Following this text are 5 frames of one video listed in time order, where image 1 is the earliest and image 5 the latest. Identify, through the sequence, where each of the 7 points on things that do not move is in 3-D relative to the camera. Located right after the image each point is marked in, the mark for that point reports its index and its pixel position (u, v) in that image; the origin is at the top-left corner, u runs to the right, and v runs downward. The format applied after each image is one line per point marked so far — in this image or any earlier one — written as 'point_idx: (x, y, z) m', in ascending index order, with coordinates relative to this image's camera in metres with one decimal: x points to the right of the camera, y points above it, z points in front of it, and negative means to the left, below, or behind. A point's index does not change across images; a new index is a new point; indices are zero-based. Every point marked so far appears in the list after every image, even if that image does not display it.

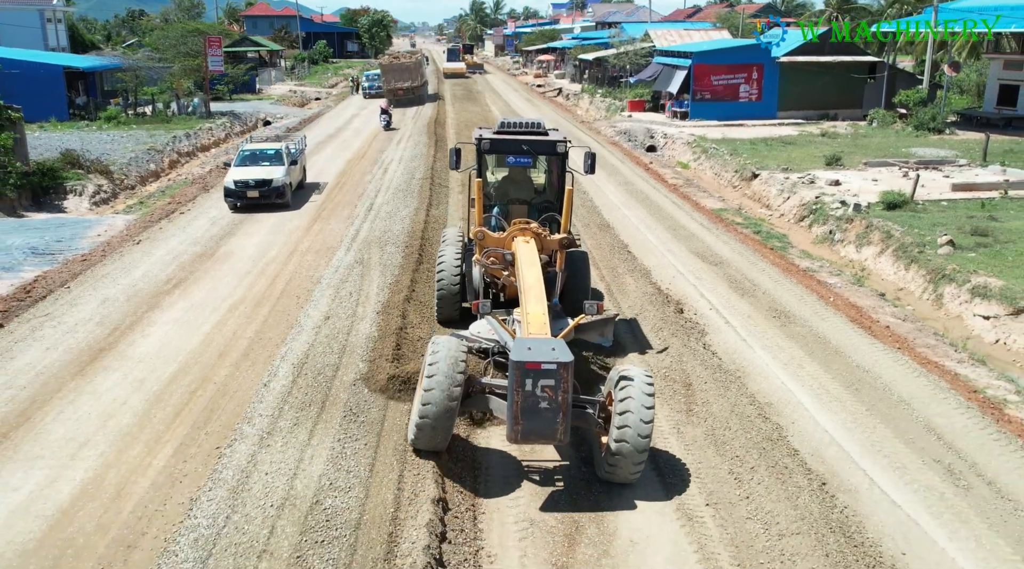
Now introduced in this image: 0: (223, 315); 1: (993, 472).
0: (-4.5, -0.6, +13.7) m
1: (+5.0, -2.0, +9.5) m
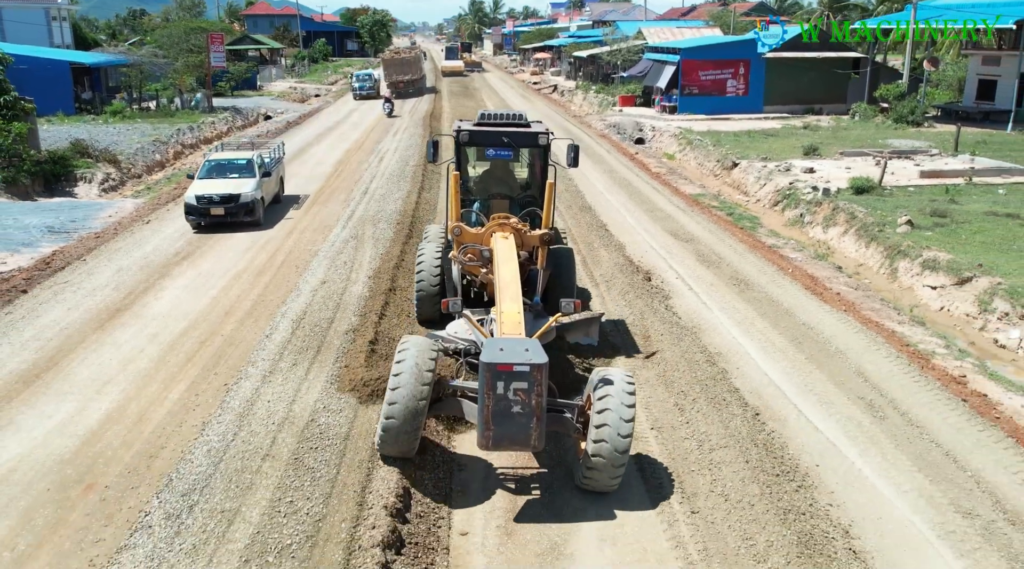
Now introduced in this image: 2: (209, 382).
0: (-4.8, -0.1, +14.9) m
1: (+4.7, -1.4, +10.8) m
2: (-3.6, -1.2, +10.7) m
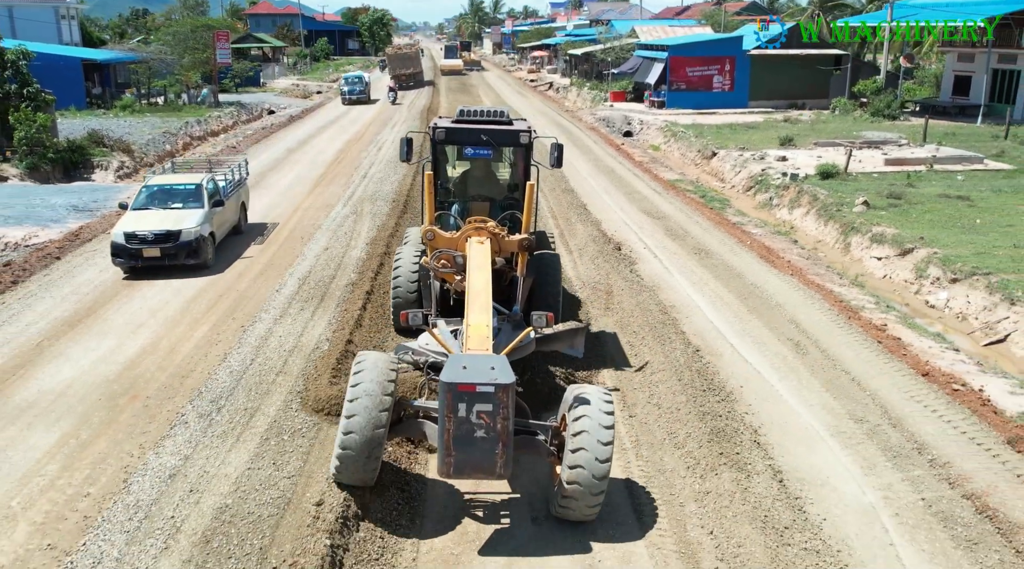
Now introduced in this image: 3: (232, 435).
0: (-5.1, +0.5, +16.7) m
1: (+4.4, -0.8, +12.5) m
2: (-3.9, -0.6, +12.5) m
3: (-2.7, -1.4, +9.0) m
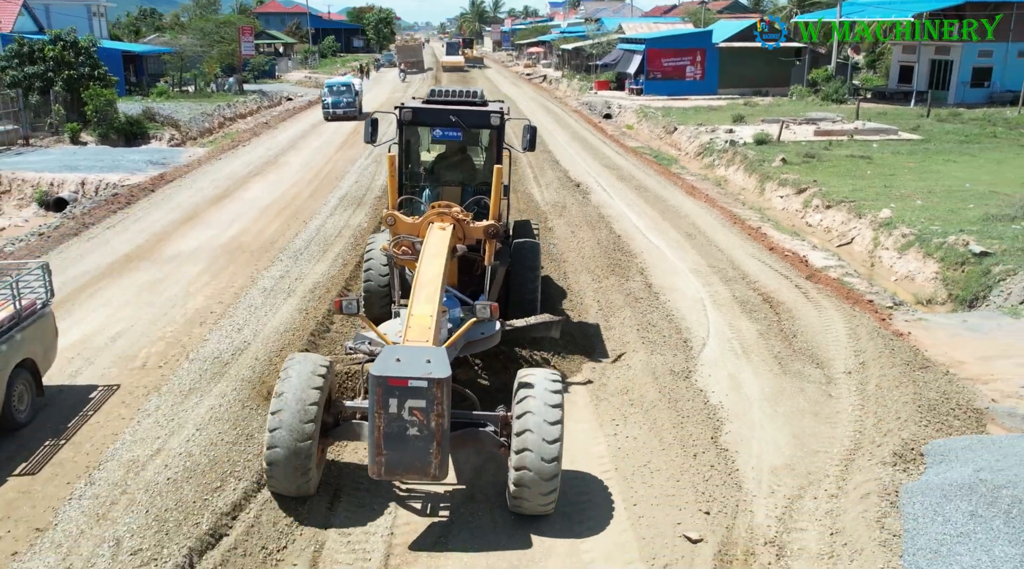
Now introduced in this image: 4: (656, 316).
0: (-5.5, +2.4, +22.2) m
1: (+4.0, +1.0, +18.0) m
2: (-4.3, +1.2, +18.0) m
3: (-3.1, +0.4, +14.4) m
4: (+2.0, -0.4, +12.3) m
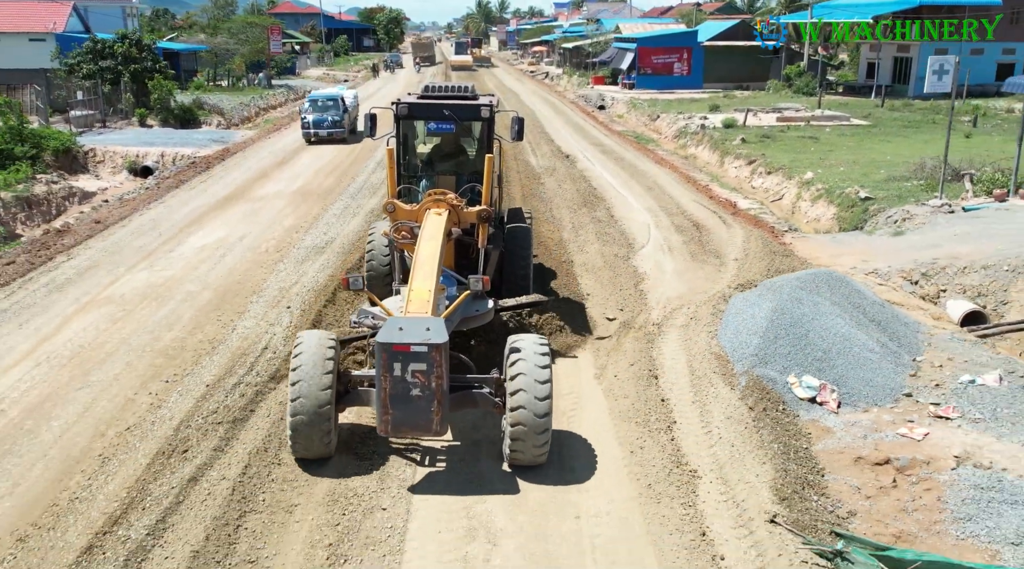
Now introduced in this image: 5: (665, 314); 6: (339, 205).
0: (-5.5, +3.9, +27.5) m
1: (+4.0, +2.4, +23.2) m
2: (-4.3, +2.7, +23.3) m
3: (-3.1, +1.9, +19.7) m
4: (+2.0, +1.0, +17.6) m
5: (+2.1, -0.4, +12.5) m
6: (-3.7, +1.8, +19.6) m
